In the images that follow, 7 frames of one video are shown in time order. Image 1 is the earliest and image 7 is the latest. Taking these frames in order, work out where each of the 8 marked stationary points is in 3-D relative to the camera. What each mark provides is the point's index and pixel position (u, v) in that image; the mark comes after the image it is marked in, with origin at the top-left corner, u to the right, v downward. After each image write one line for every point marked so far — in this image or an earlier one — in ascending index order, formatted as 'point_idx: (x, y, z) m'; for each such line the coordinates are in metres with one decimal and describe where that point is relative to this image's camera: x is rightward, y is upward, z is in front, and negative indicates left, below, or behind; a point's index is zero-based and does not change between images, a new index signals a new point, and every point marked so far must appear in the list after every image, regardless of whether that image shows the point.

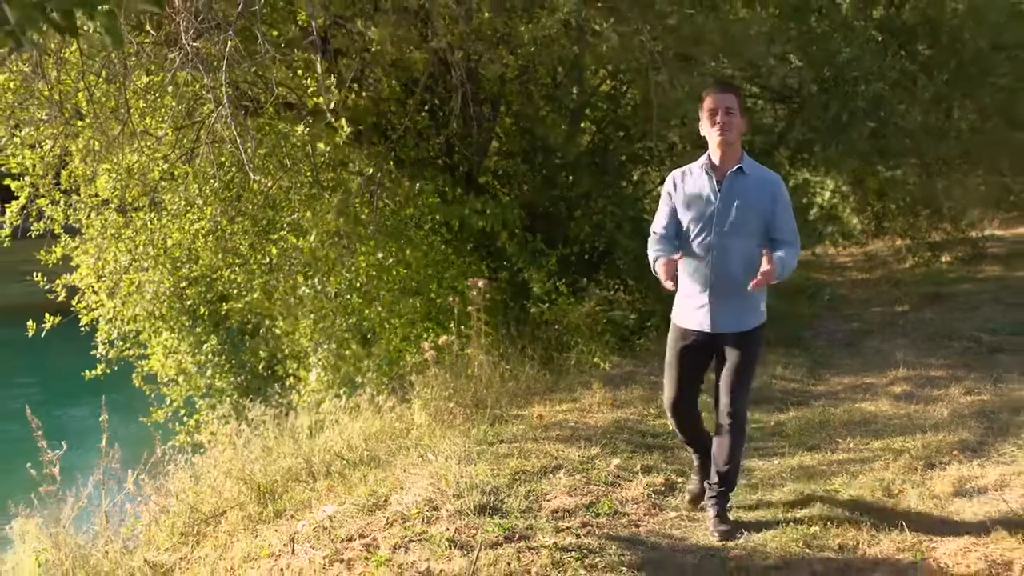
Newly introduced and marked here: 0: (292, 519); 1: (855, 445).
0: (-0.6, -0.7, +4.6) m
1: (+1.0, -0.5, +4.7) m
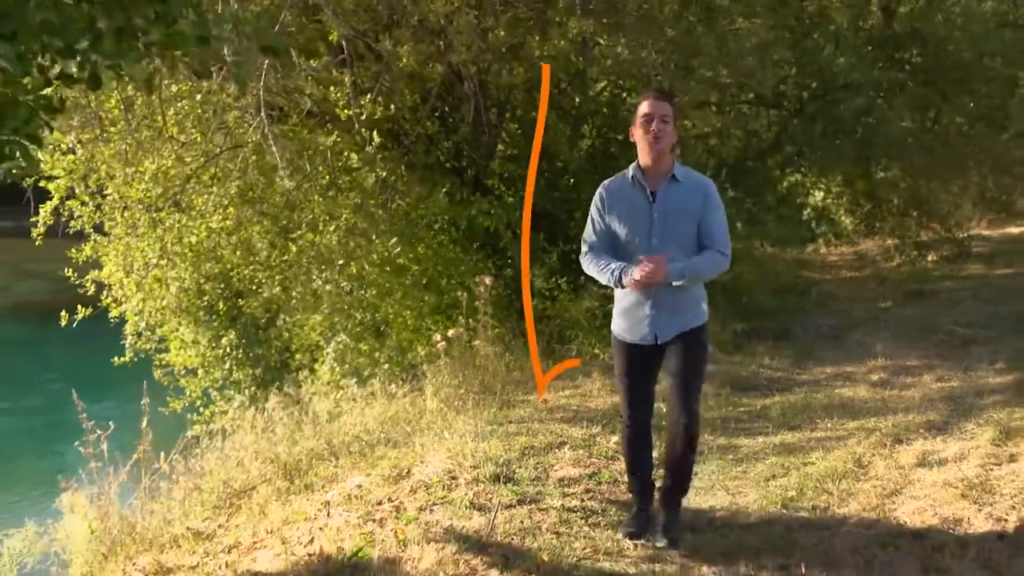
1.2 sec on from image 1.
0: (-0.6, -0.6, +5.1) m
1: (+1.1, -0.4, +5.1) m
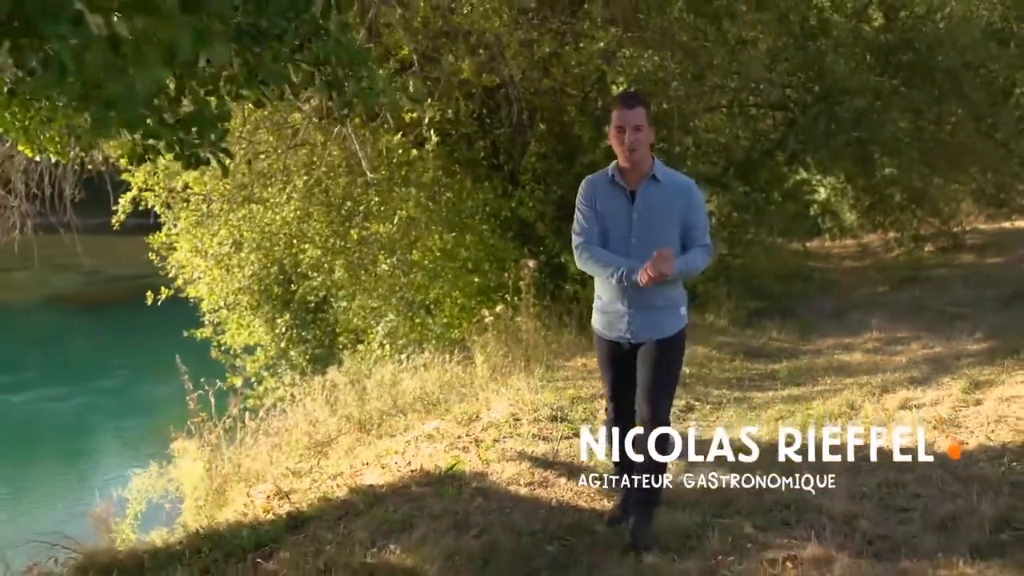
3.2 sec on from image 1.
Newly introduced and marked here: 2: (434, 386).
0: (-0.4, -0.6, +6.0) m
1: (+1.3, -0.4, +6.1) m
2: (-0.4, -0.4, +7.1) m
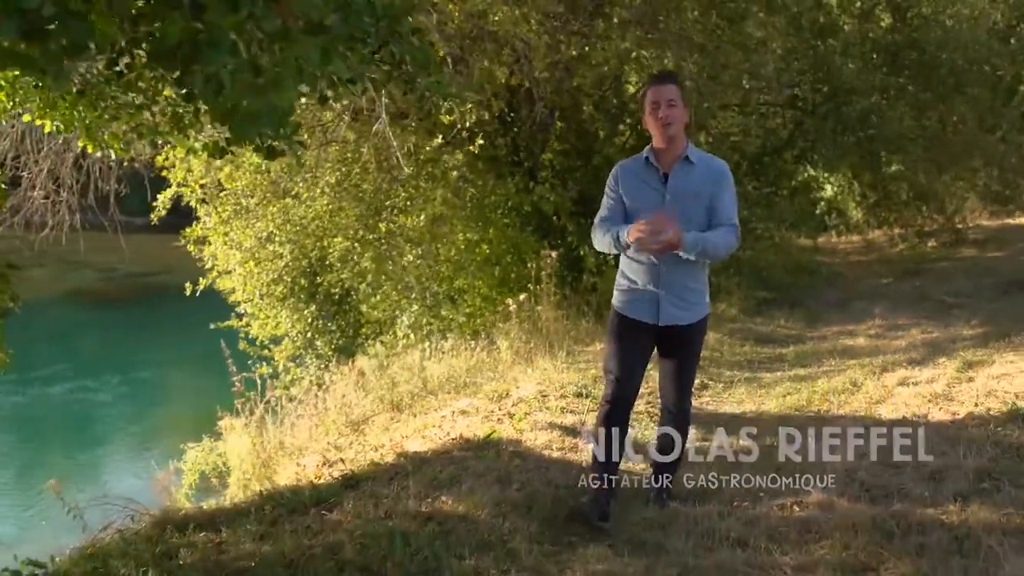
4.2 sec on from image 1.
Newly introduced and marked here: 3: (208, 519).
0: (-0.3, -0.5, +6.5) m
1: (+1.4, -0.3, +6.5) m
2: (-0.2, -0.4, +7.5) m
3: (-0.9, -0.7, +4.6) m
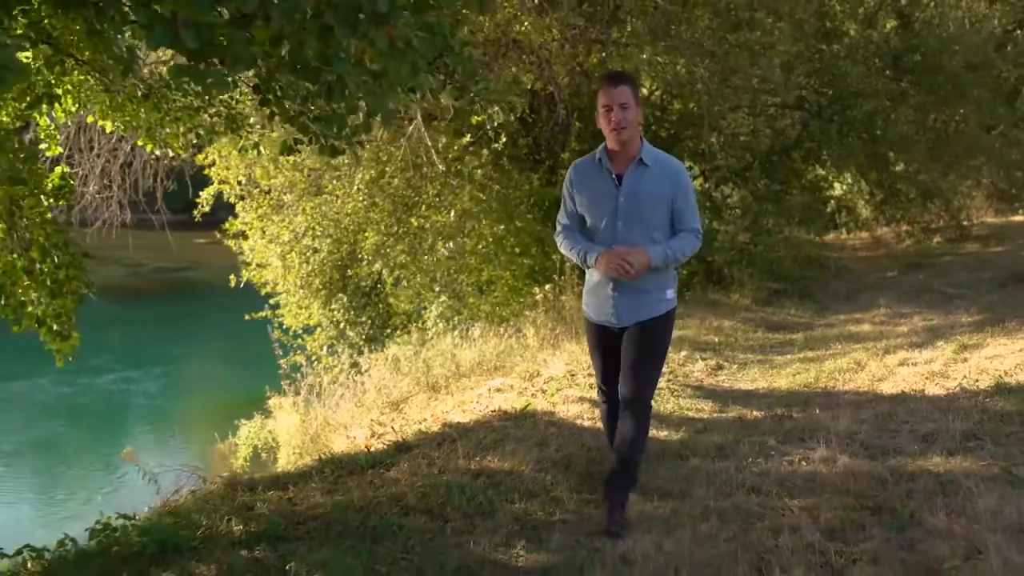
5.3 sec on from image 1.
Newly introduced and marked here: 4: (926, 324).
0: (-0.2, -0.5, +6.9) m
1: (+1.5, -0.3, +7.0) m
2: (-0.1, -0.3, +8.0) m
3: (-0.8, -0.6, +5.1) m
4: (+2.0, -0.2, +7.4) m
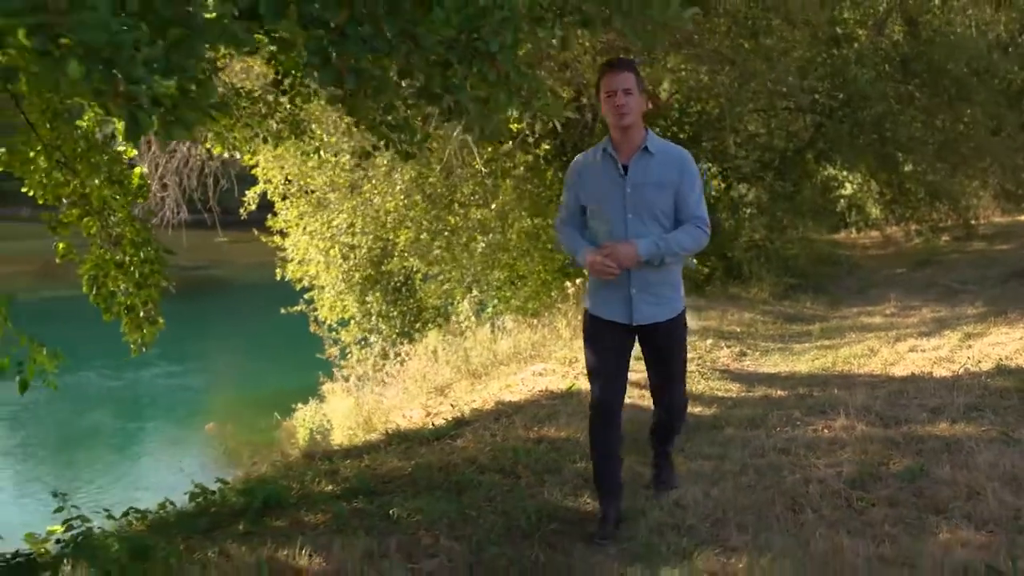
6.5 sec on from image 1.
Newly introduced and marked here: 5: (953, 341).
0: (0.0, -0.4, +7.5) m
1: (+1.7, -0.2, +7.6) m
2: (+0.1, -0.3, +8.6) m
3: (-0.6, -0.6, +5.6) m
4: (+2.2, -0.1, +8.0) m
5: (+2.0, -0.2, +6.9) m
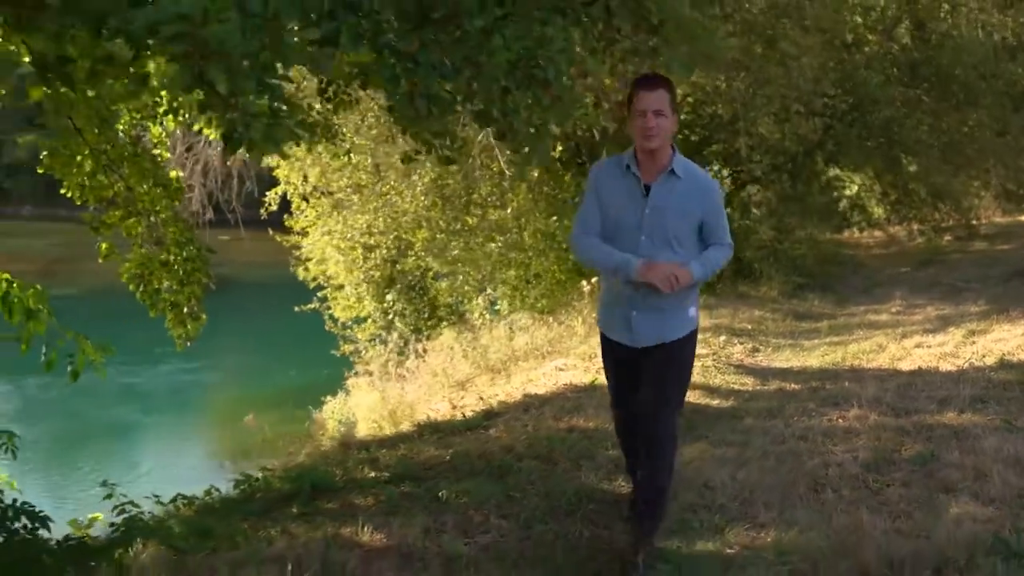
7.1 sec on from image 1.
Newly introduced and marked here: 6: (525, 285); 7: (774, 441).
0: (+0.1, -0.4, +7.8) m
1: (+1.8, -0.2, +7.9) m
2: (+0.2, -0.3, +8.9) m
3: (-0.5, -0.6, +5.9) m
4: (+2.3, -0.1, +8.3) m
5: (+2.1, -0.2, +7.1) m
6: (+0.1, 0.0, +10.6) m
7: (+0.8, -0.5, +4.6) m
